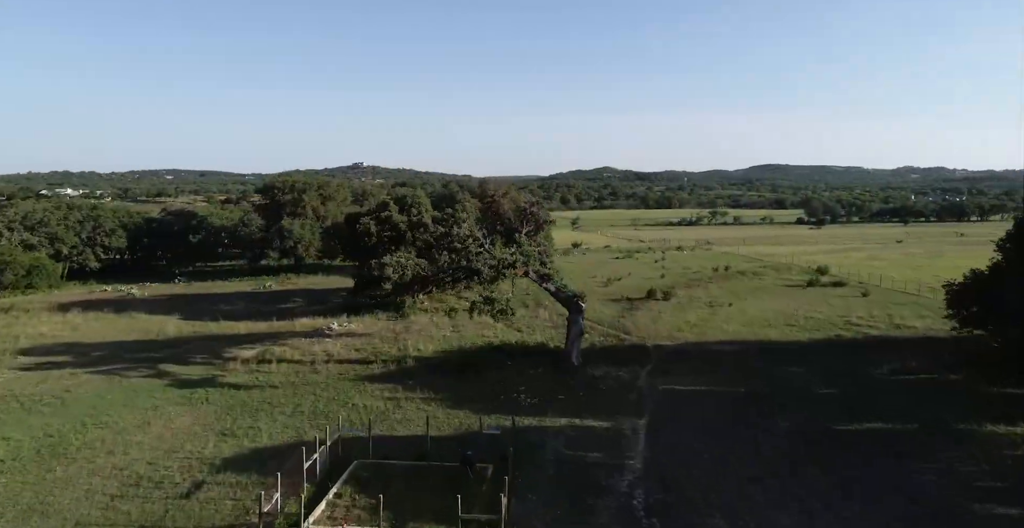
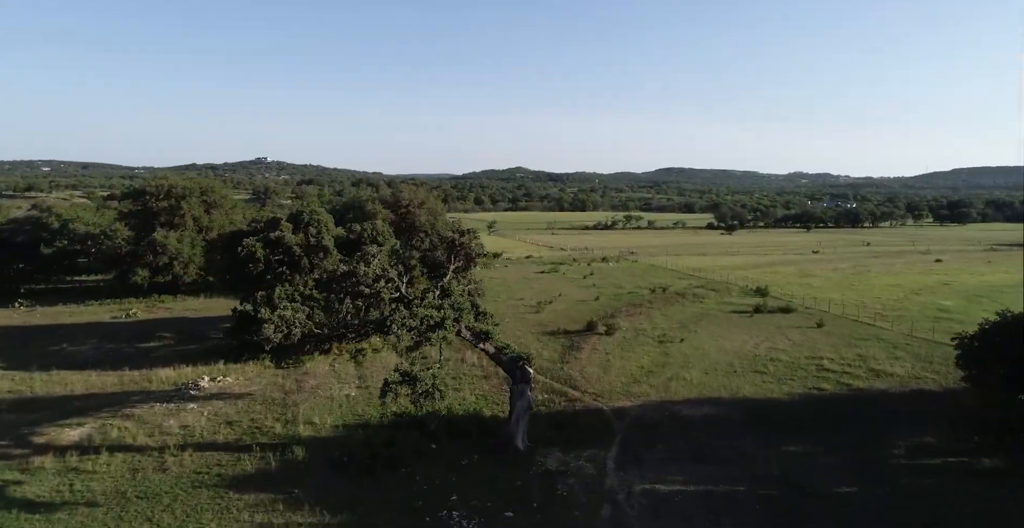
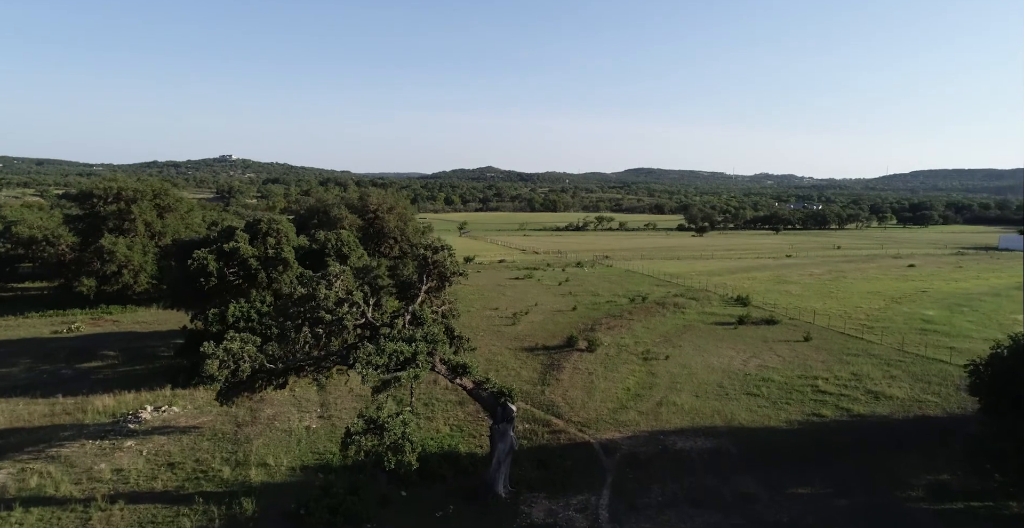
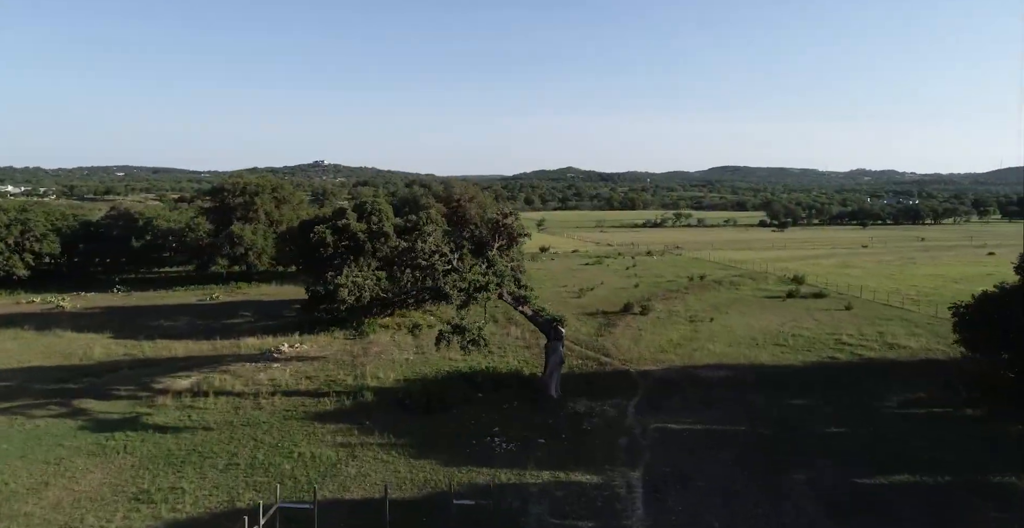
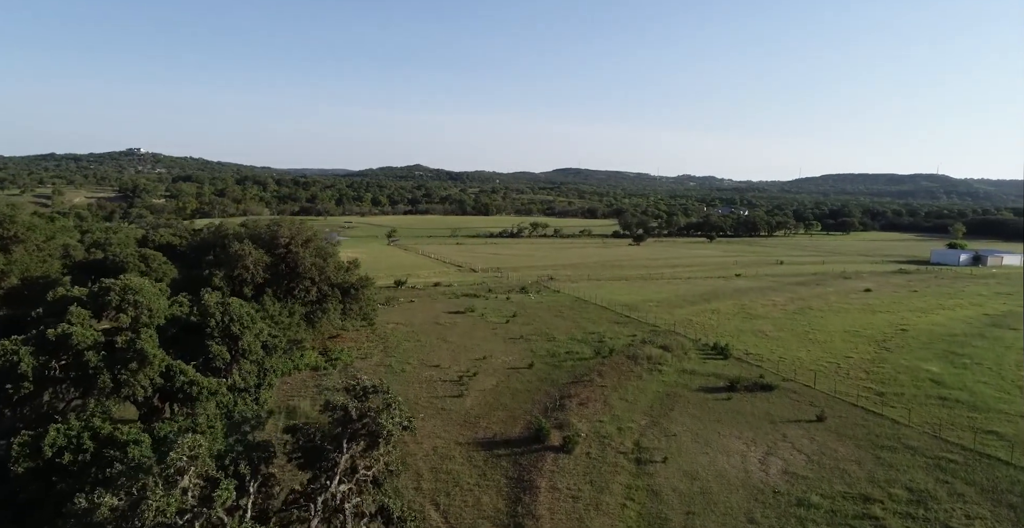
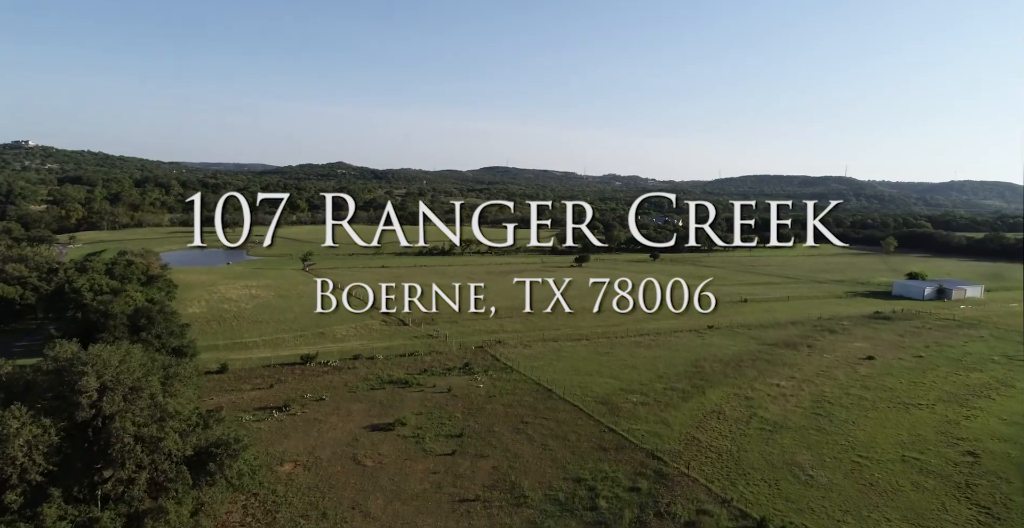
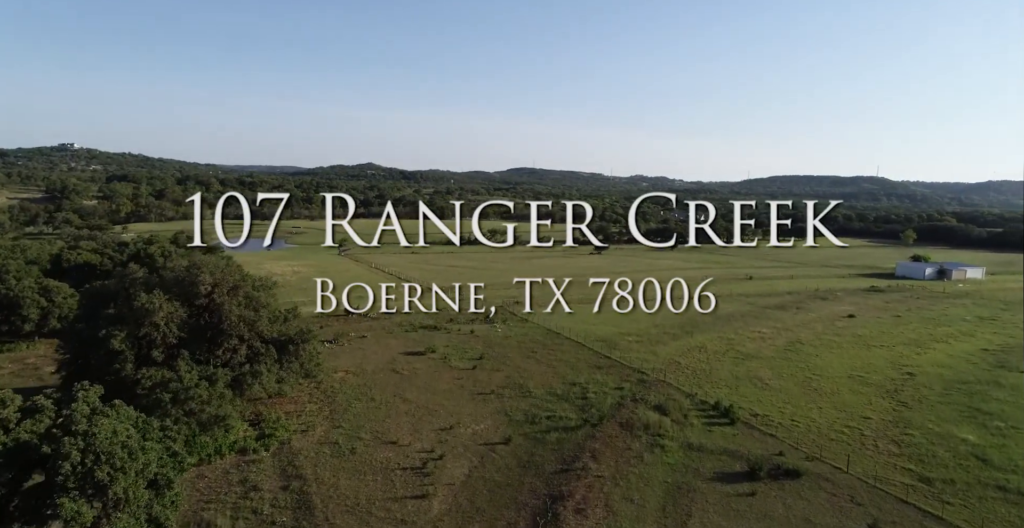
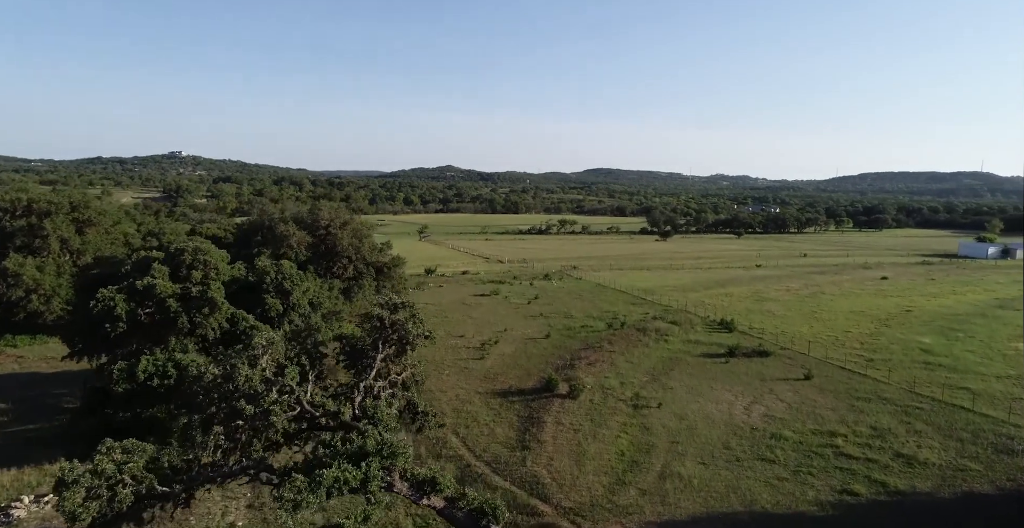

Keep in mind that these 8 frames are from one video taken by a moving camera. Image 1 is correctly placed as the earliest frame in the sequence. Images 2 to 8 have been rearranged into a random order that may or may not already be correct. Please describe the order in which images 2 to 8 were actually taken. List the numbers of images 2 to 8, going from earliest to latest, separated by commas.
4, 2, 3, 8, 5, 7, 6
